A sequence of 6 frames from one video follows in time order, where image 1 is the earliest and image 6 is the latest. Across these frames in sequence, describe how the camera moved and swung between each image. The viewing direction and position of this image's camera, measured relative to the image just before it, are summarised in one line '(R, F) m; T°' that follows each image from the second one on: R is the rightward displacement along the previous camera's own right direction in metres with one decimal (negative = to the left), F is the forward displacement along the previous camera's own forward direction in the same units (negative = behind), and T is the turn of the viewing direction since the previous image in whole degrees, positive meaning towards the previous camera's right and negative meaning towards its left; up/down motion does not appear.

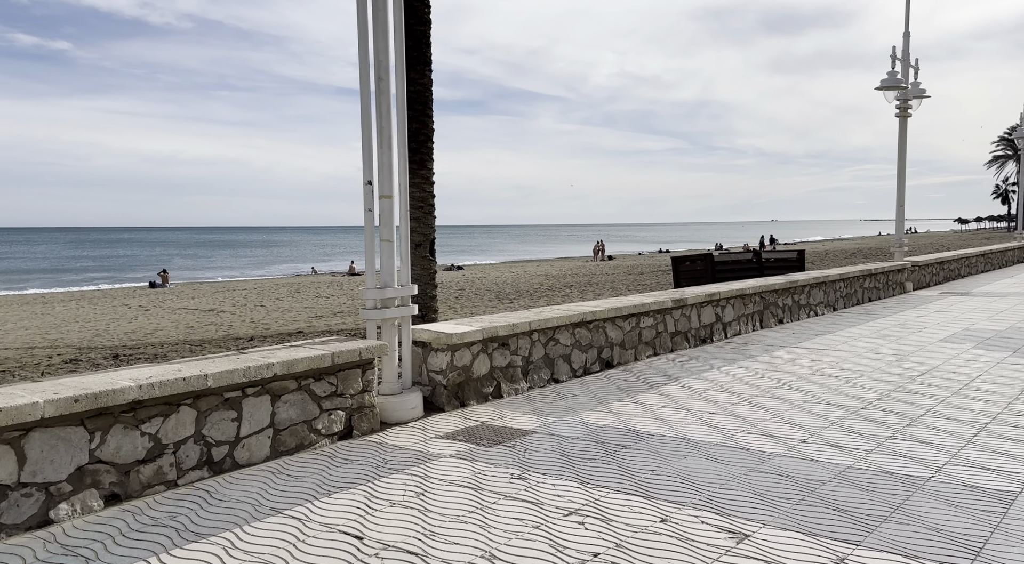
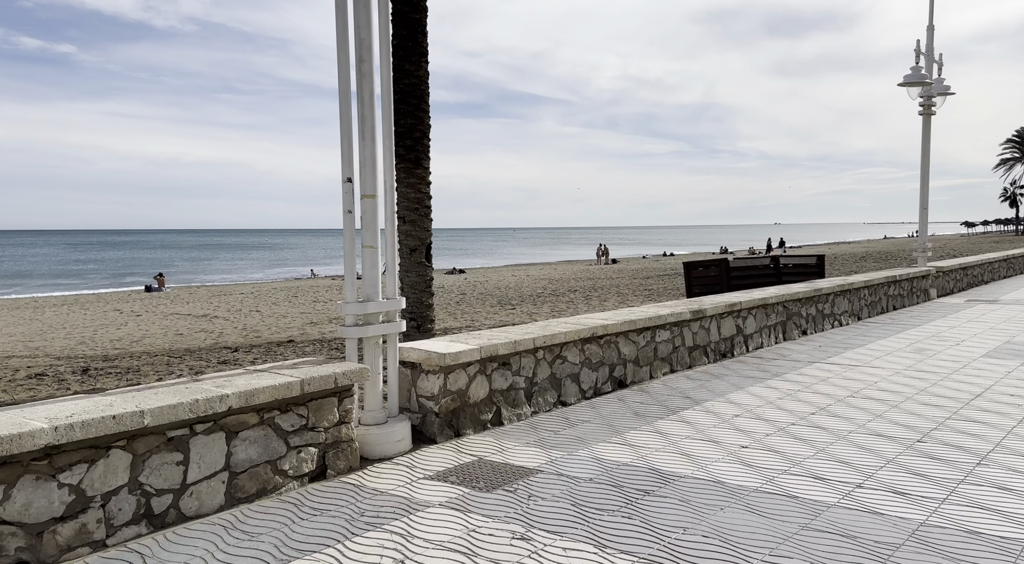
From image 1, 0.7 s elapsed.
(0.0, +0.7) m; 0°
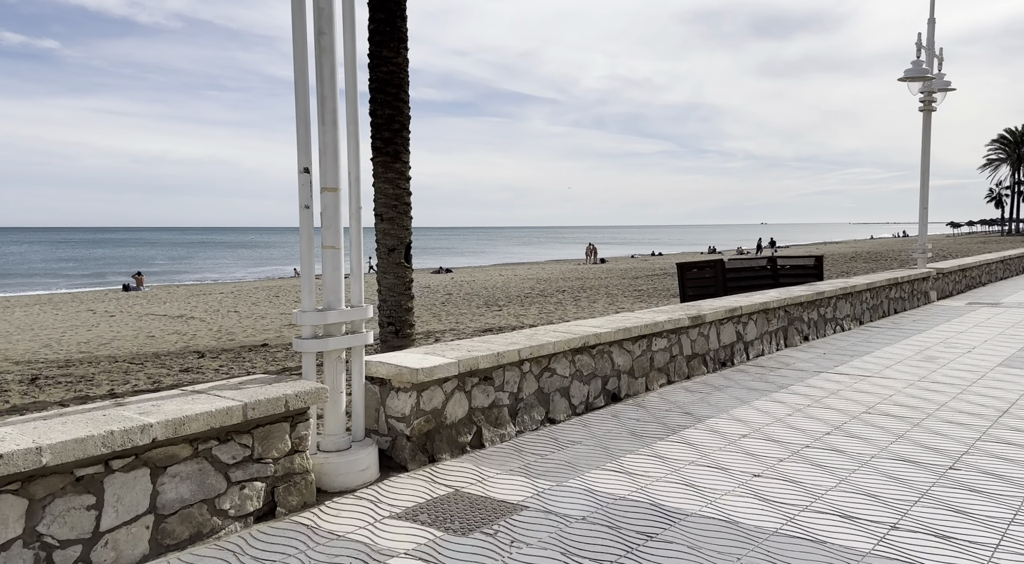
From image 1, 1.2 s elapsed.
(0.0, +0.6) m; +1°
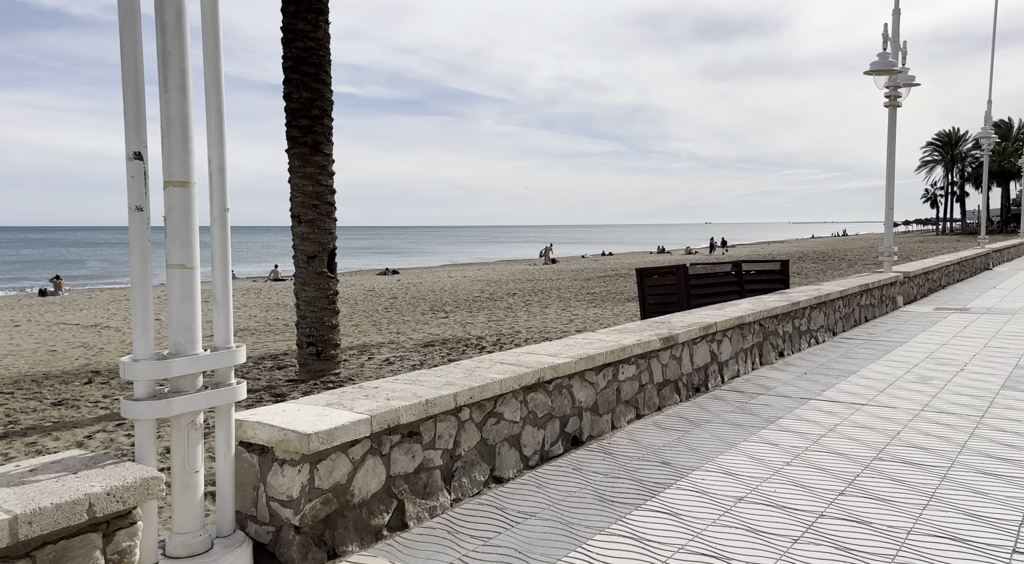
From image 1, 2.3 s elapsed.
(+0.1, +1.2) m; +4°
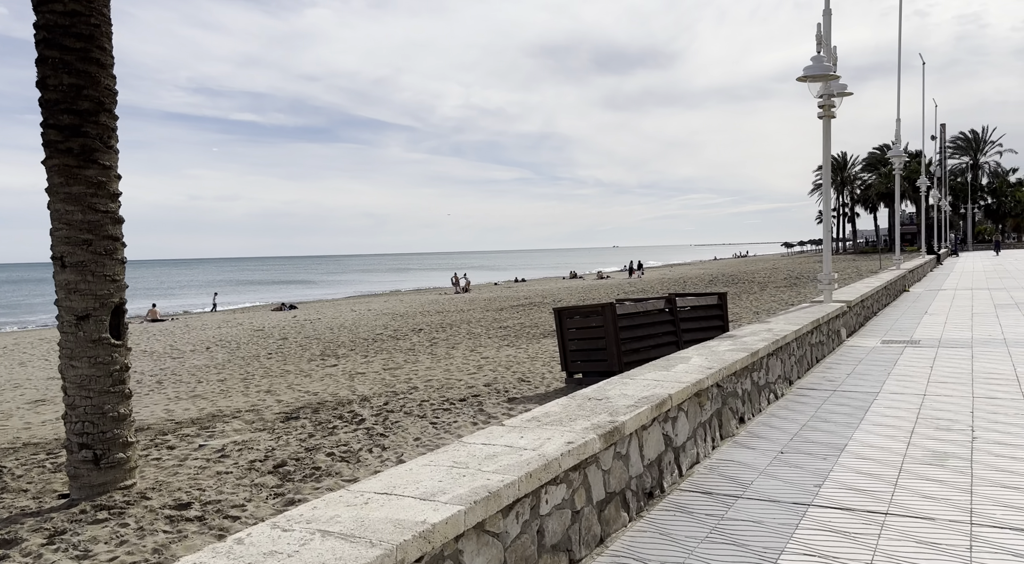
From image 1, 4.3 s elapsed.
(+0.3, +2.1) m; +6°
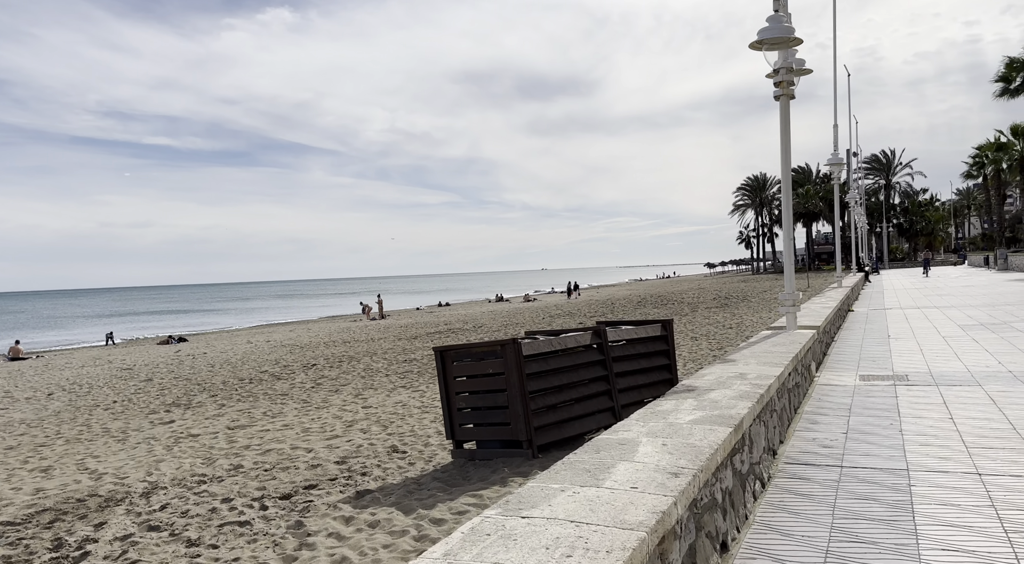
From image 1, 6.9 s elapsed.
(+0.6, +2.9) m; +5°
